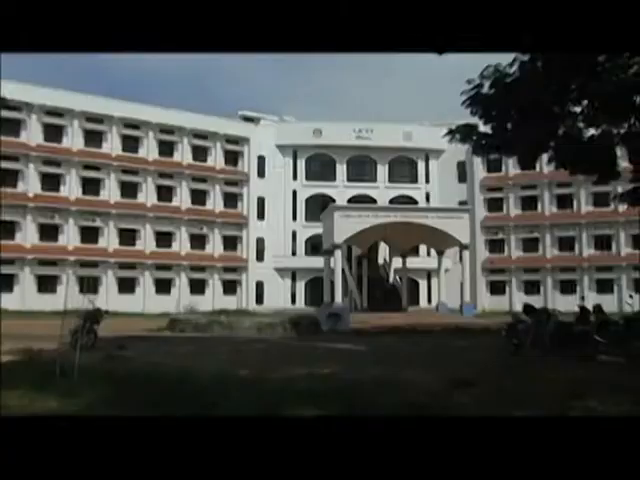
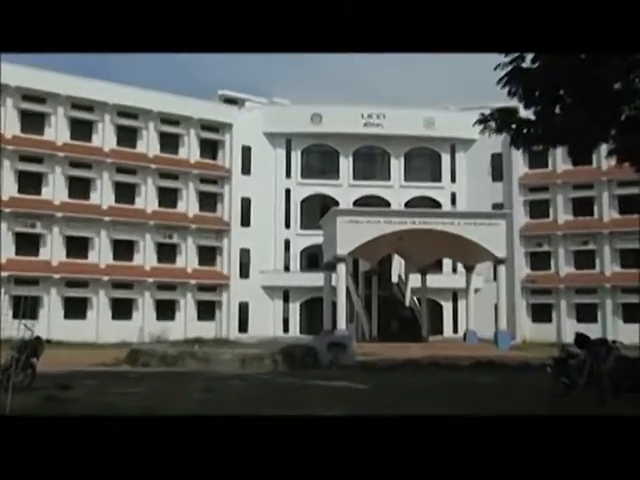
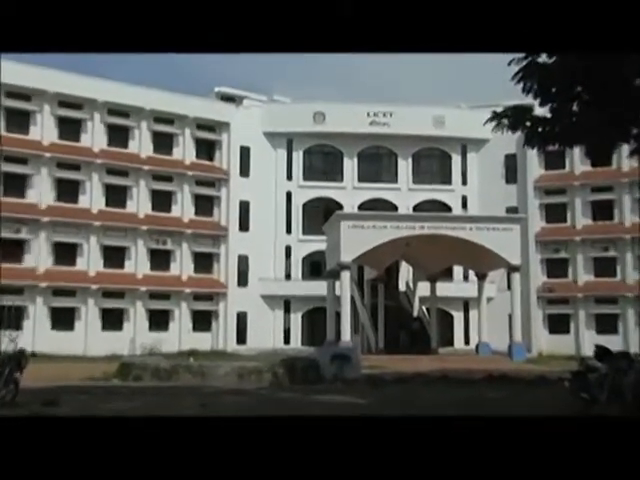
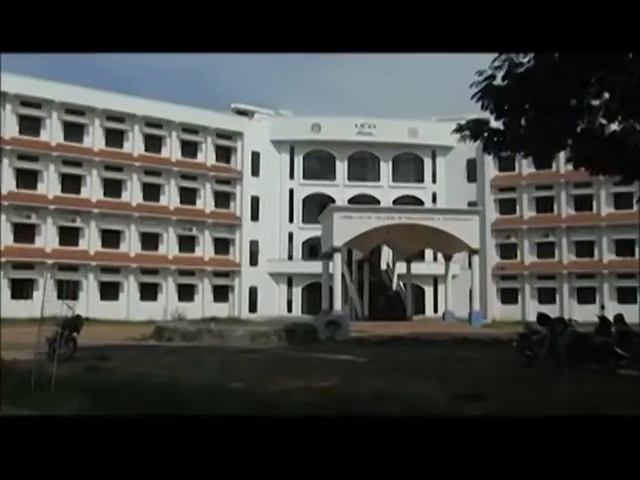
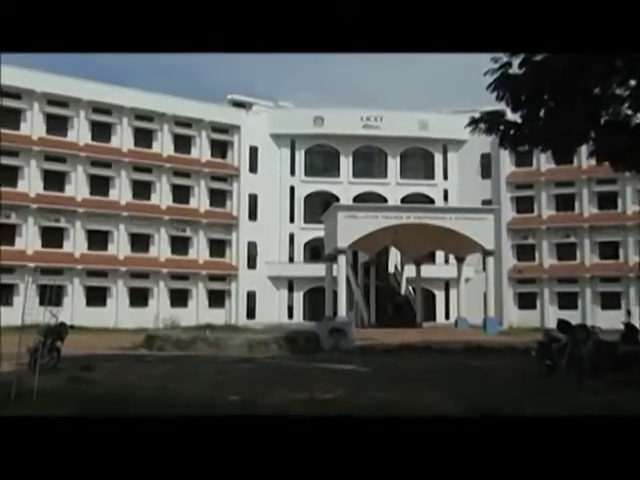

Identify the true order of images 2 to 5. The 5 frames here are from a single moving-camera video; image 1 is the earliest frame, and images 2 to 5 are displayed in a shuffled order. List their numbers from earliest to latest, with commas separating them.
4, 5, 2, 3
